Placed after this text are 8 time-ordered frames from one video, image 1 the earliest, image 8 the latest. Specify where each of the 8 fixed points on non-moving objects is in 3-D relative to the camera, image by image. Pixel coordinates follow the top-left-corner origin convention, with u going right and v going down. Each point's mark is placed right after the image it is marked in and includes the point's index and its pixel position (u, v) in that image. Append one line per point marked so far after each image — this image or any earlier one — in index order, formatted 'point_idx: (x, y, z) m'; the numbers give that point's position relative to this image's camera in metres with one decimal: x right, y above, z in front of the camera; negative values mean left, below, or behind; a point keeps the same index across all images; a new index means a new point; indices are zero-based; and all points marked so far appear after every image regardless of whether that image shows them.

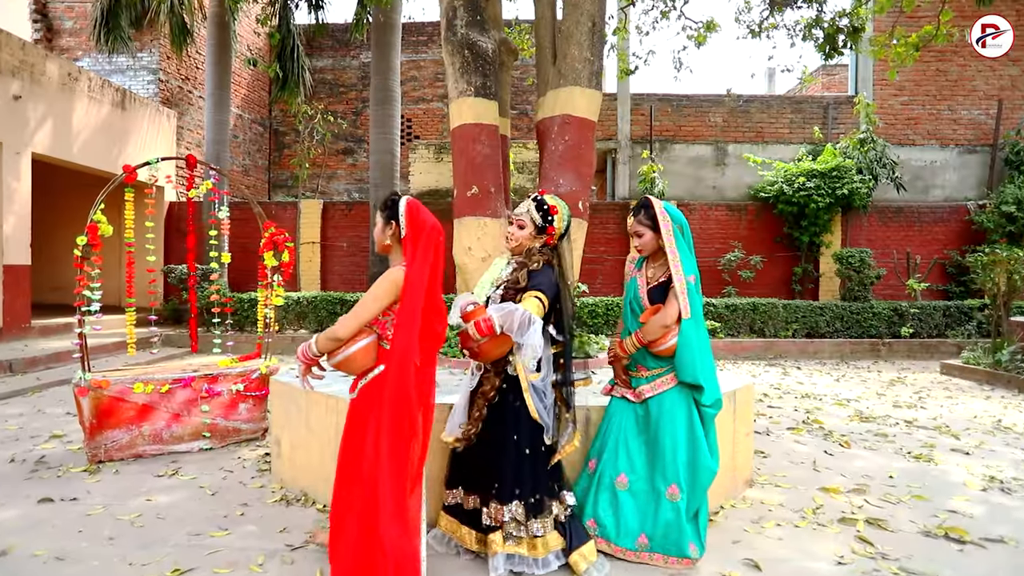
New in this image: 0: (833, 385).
0: (+3.6, -1.1, +6.9) m
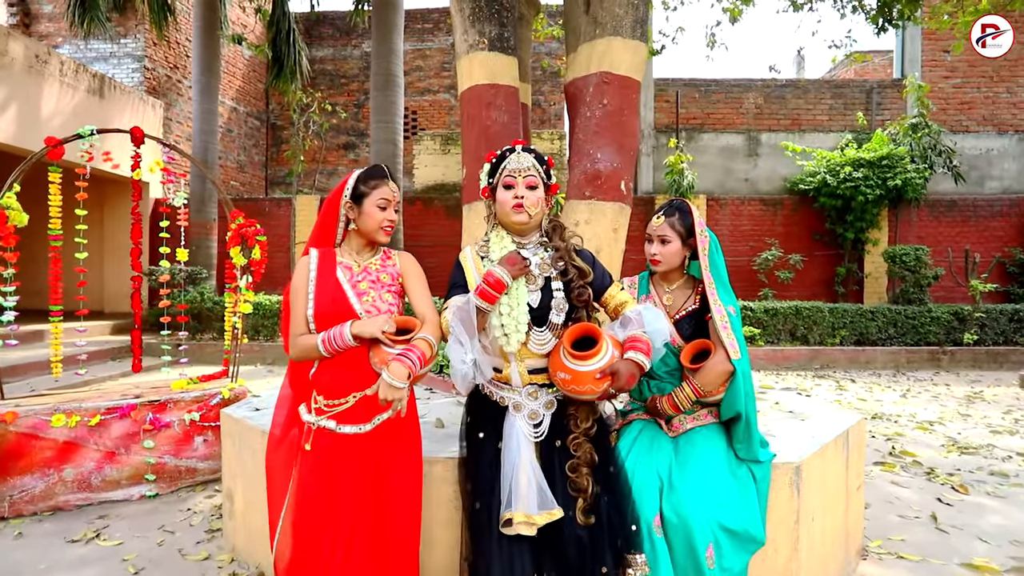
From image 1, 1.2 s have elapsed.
0: (+3.8, -1.1, +5.9) m
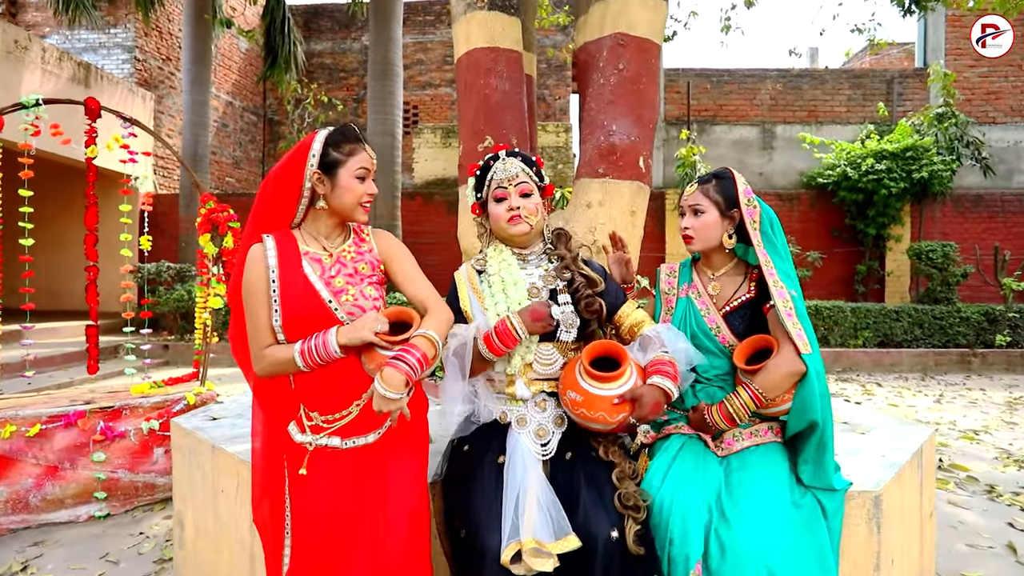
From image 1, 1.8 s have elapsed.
0: (+3.8, -1.1, +5.5) m
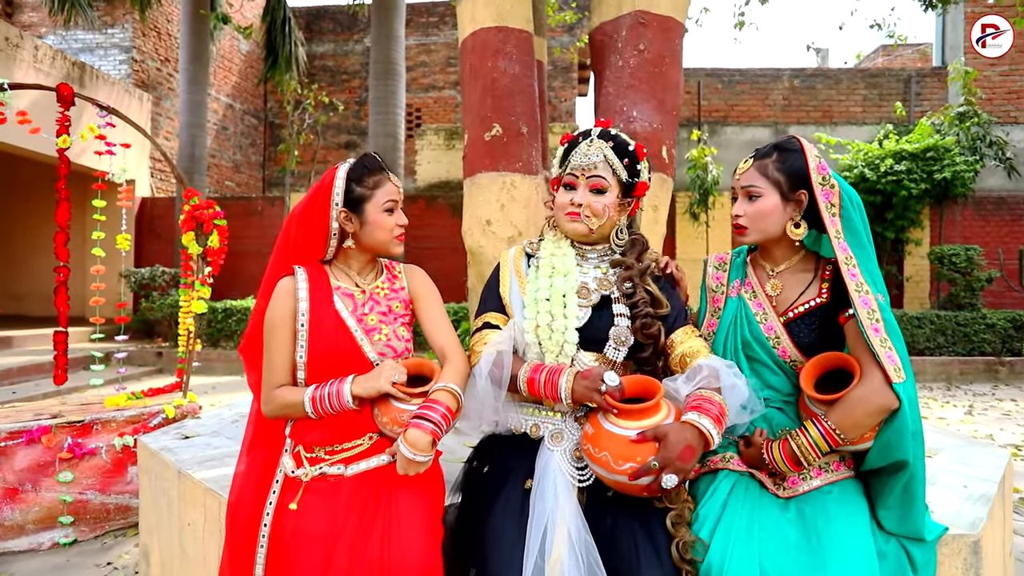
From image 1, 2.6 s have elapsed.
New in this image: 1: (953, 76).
0: (+3.9, -1.1, +5.2) m
1: (+5.8, +2.8, +8.0) m
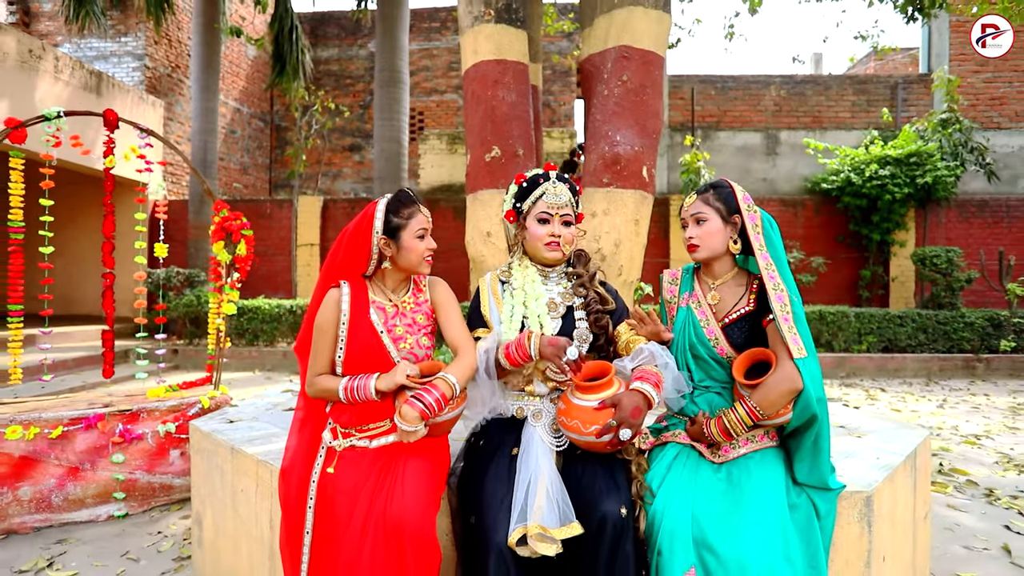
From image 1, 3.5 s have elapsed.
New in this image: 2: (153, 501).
0: (+3.9, -1.1, +5.5) m
1: (+5.8, +2.8, +8.3) m
2: (-1.8, -1.1, +3.0) m
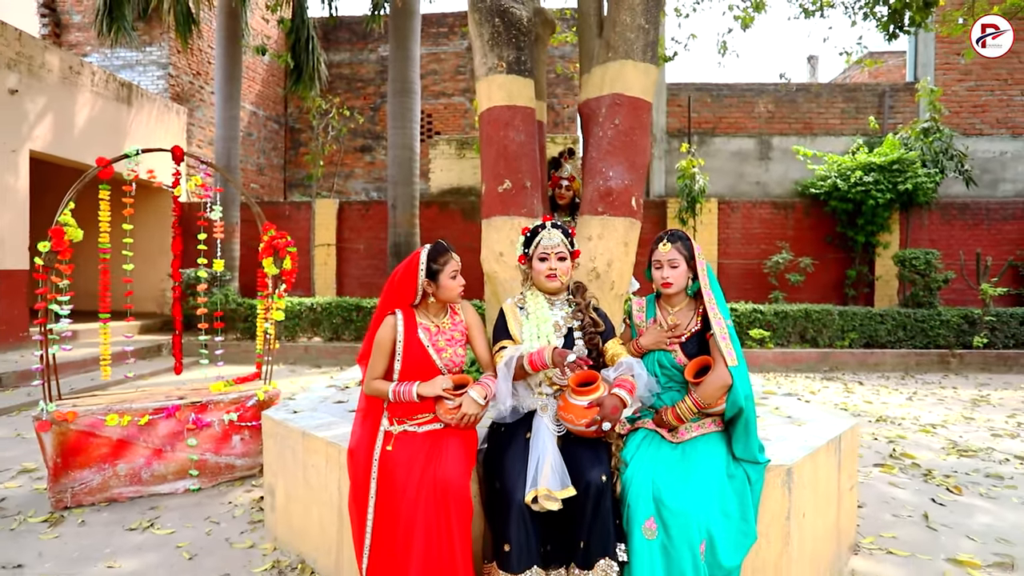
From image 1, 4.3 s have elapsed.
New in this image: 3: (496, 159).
0: (+4.0, -1.2, +6.1) m
1: (+5.9, +2.8, +8.8) m
2: (-1.8, -1.1, +3.6) m
3: (-0.1, +0.8, +3.7) m
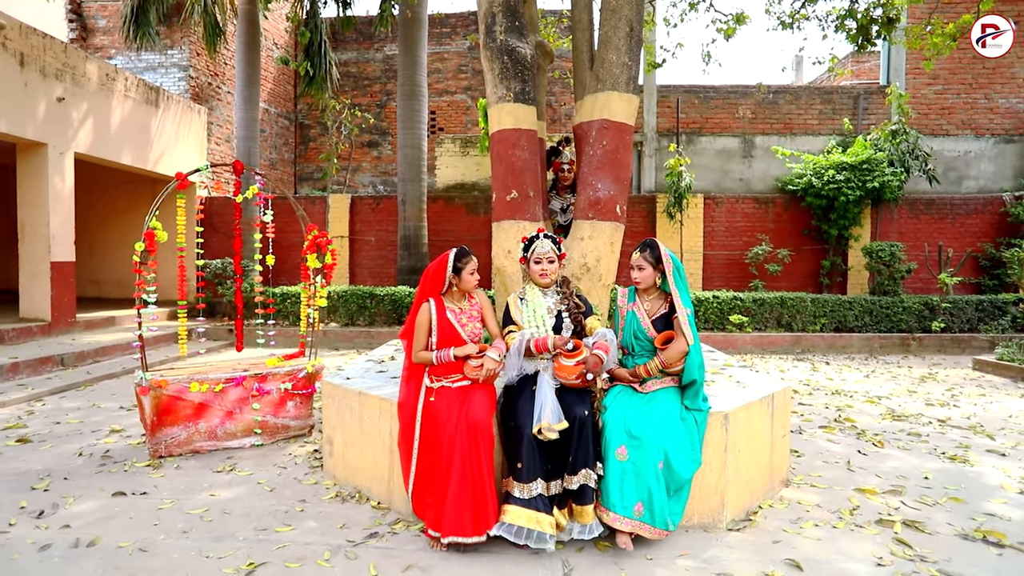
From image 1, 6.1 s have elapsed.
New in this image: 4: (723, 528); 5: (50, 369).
0: (+4.0, -1.1, +6.9) m
1: (+5.9, +3.0, +9.6) m
2: (-1.7, -1.1, +4.4) m
3: (0.0, +0.8, +4.4) m
4: (+1.1, -1.2, +3.0) m
5: (-5.0, -0.9, +6.6) m
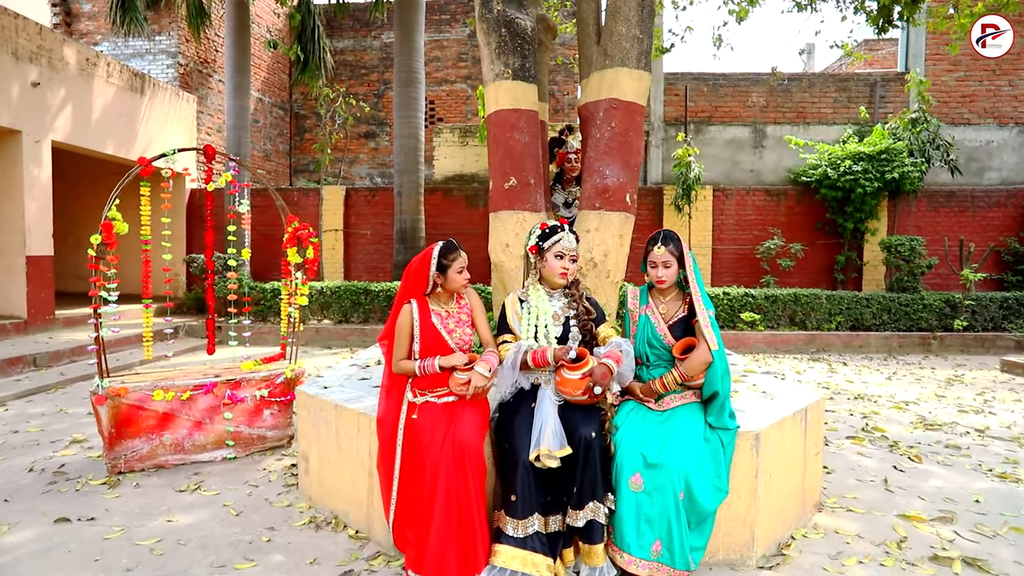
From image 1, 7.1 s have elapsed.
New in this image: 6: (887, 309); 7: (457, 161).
0: (+4.0, -1.0, +6.5) m
1: (+6.0, +3.0, +9.1) m
2: (-1.7, -1.1, +4.0) m
3: (-0.1, +0.9, +4.0) m
4: (+1.0, -1.2, +2.6) m
5: (-5.0, -0.8, +6.2) m
6: (+5.3, -0.3, +8.6) m
7: (-1.0, +2.2, +10.6) m
